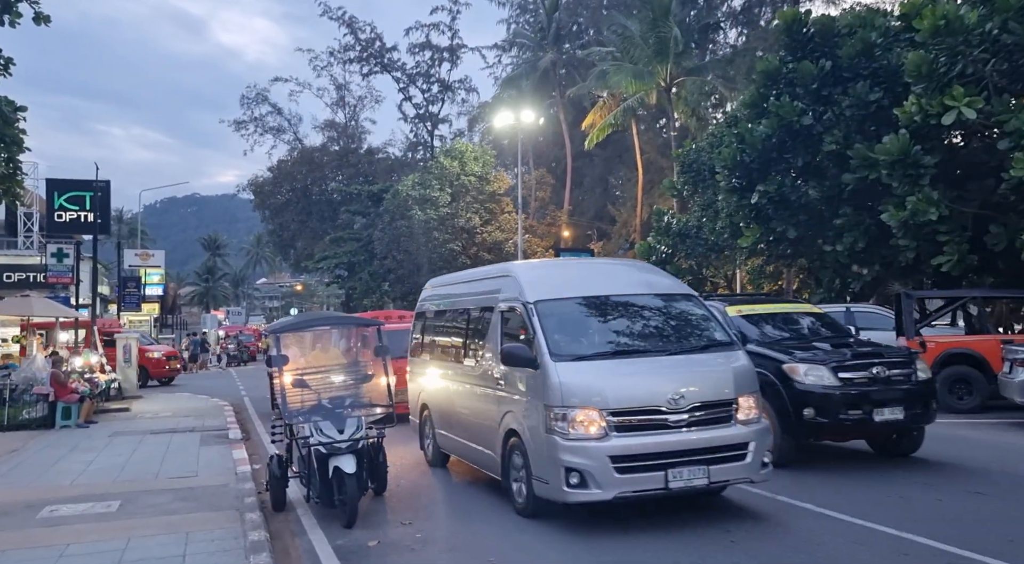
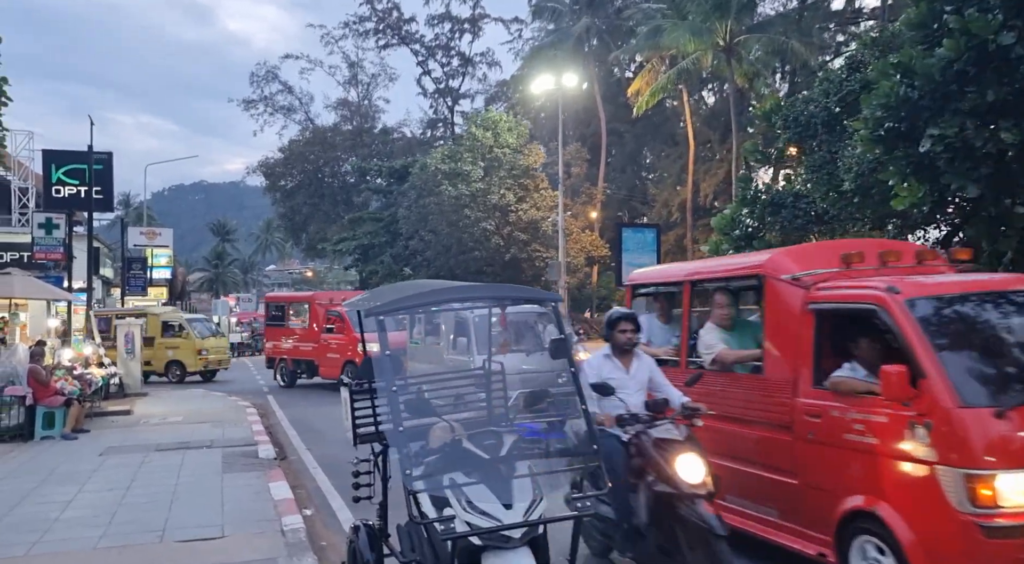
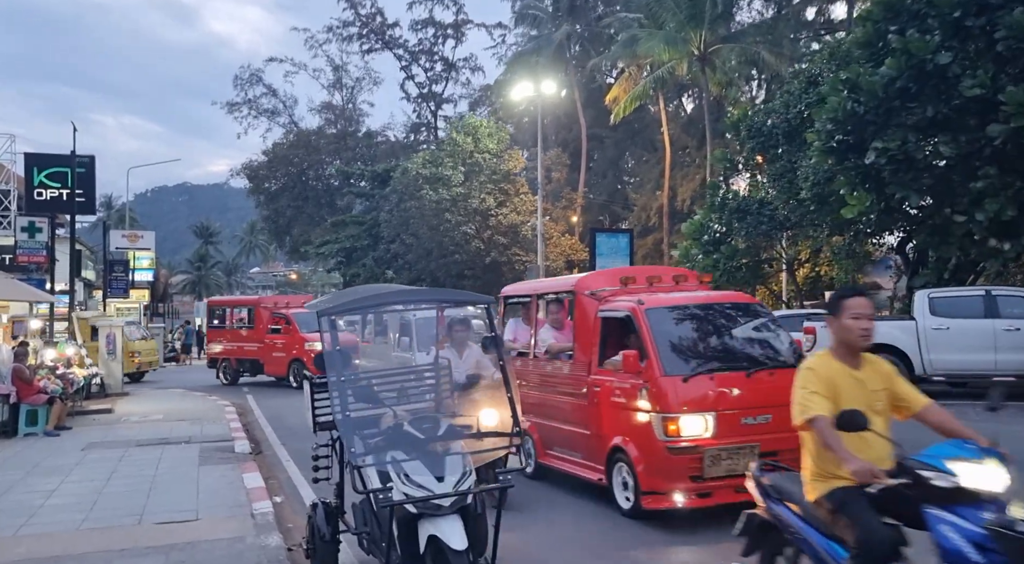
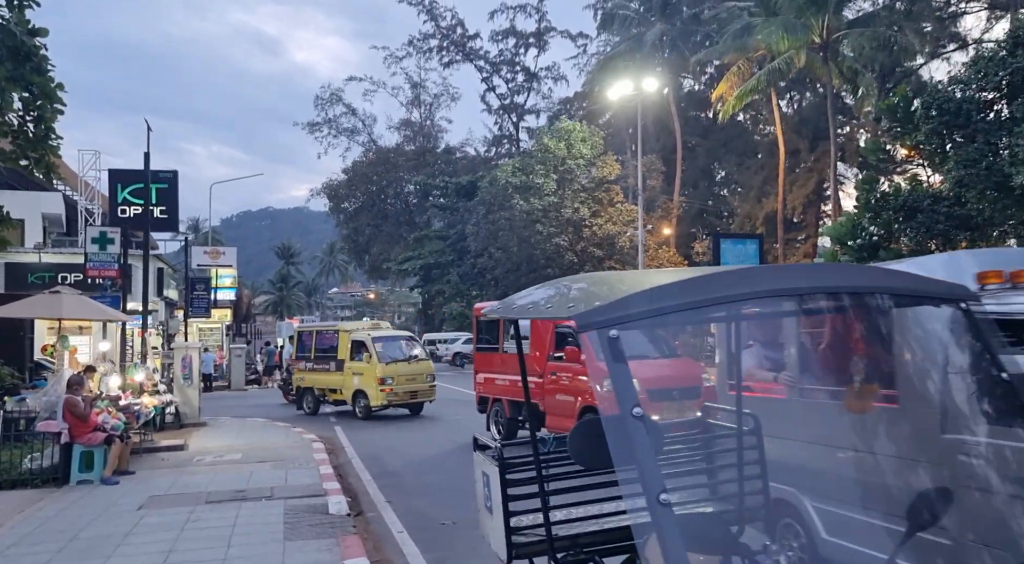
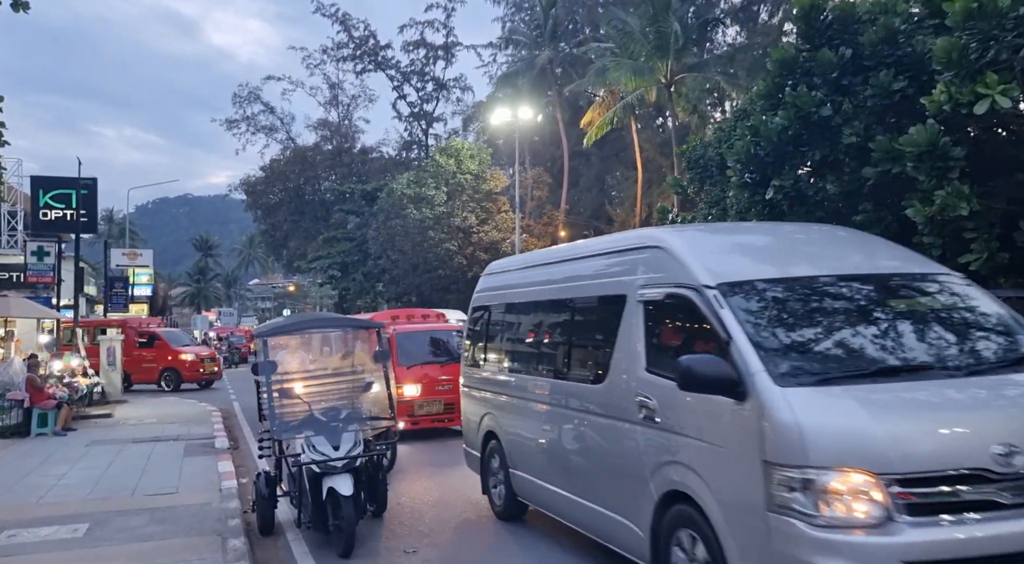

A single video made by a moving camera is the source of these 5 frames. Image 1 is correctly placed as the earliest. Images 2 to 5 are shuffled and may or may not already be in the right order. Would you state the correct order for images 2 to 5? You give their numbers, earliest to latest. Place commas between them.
5, 3, 2, 4
